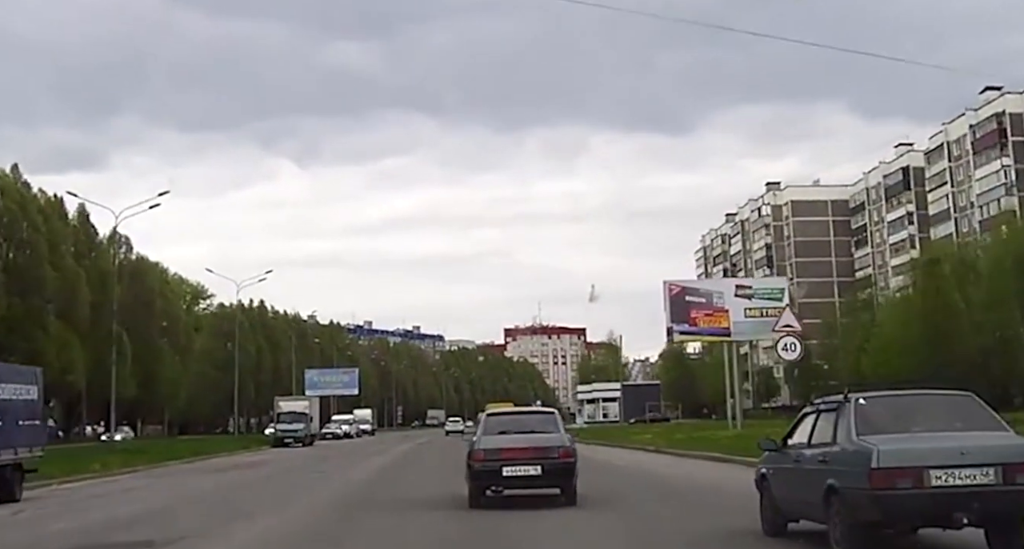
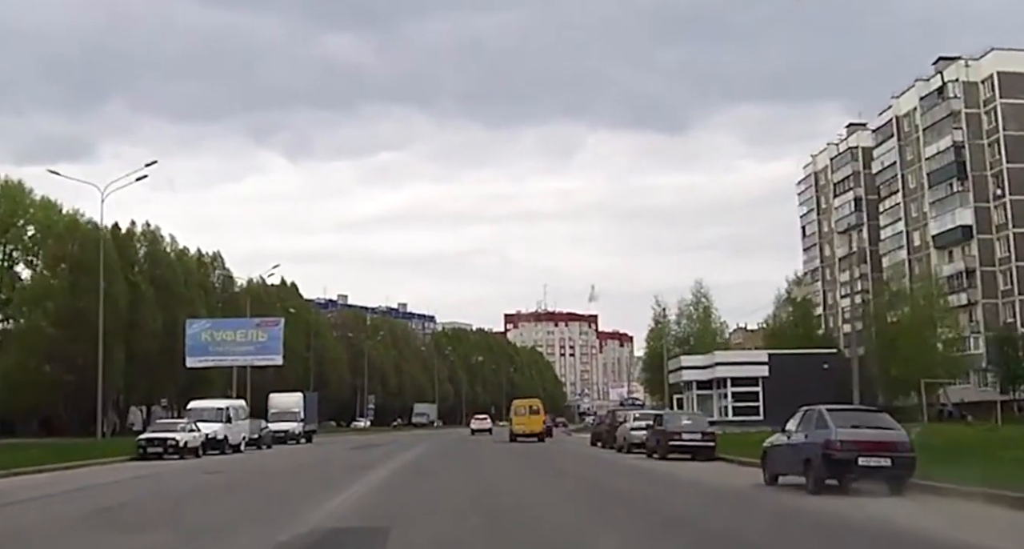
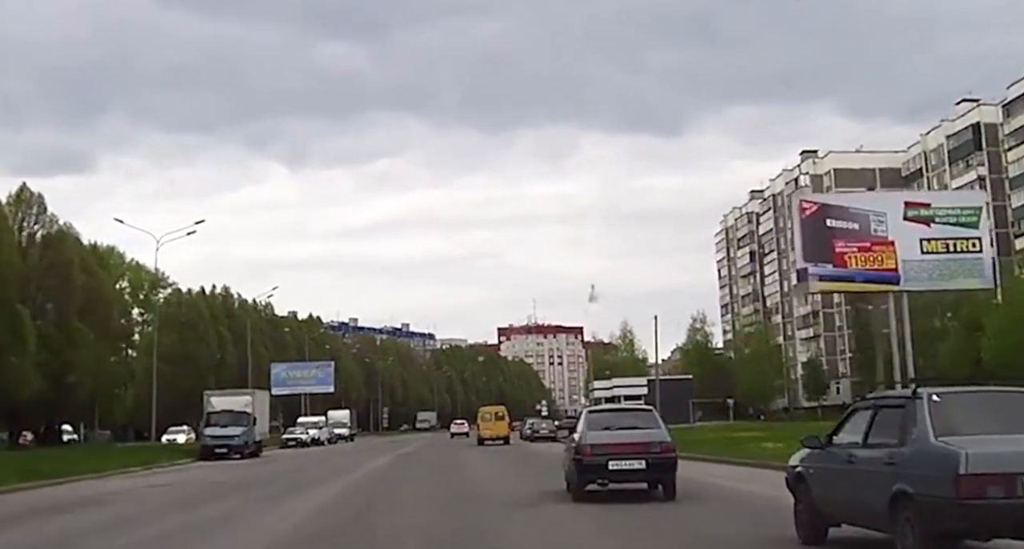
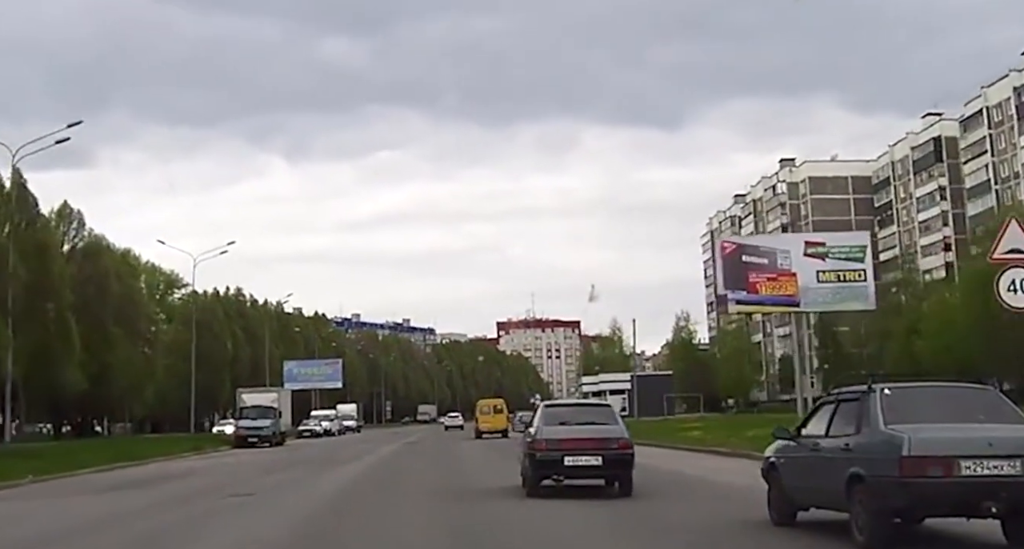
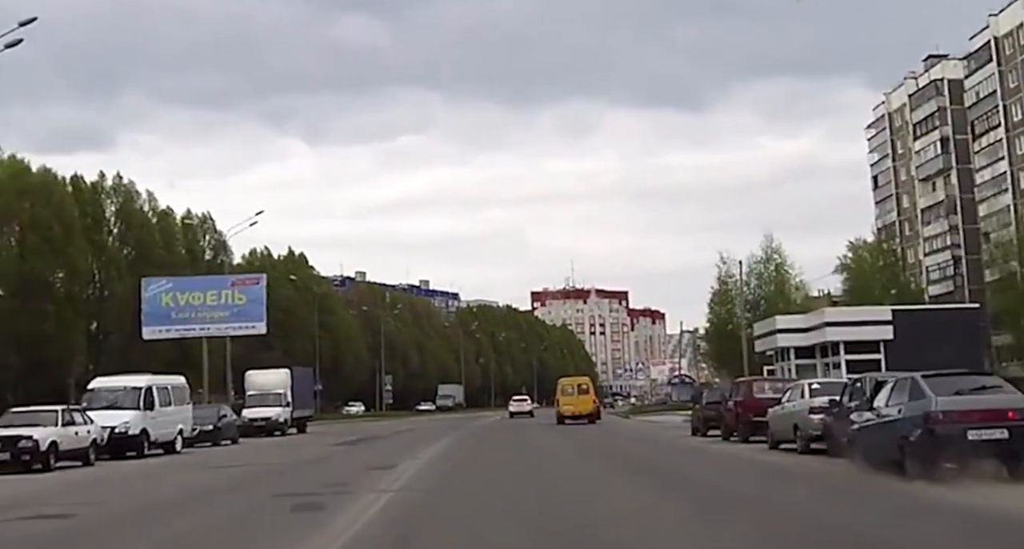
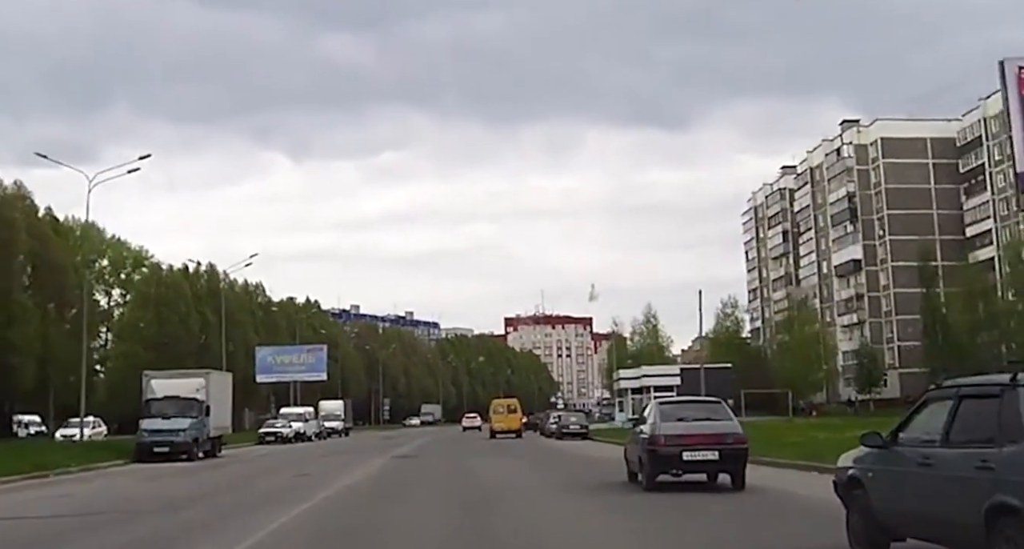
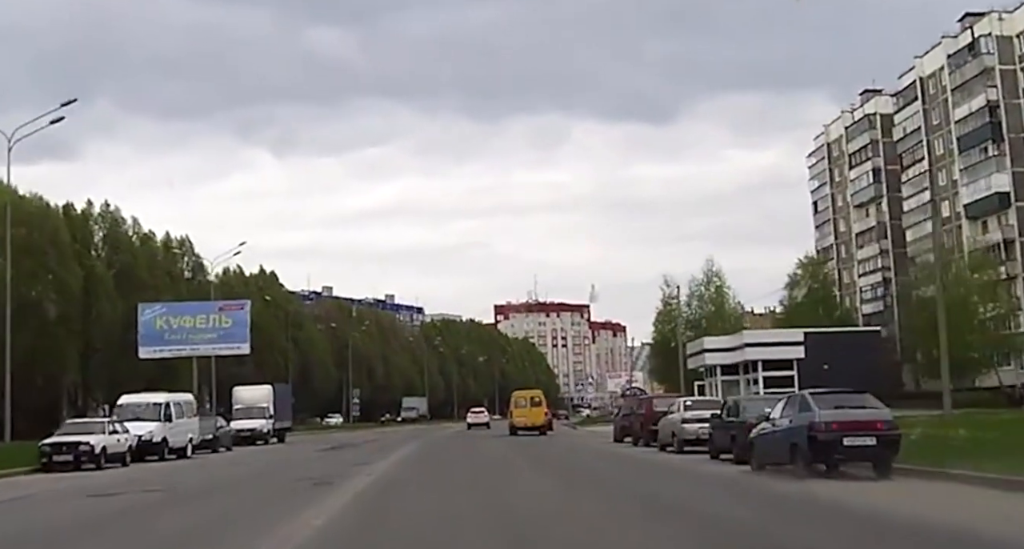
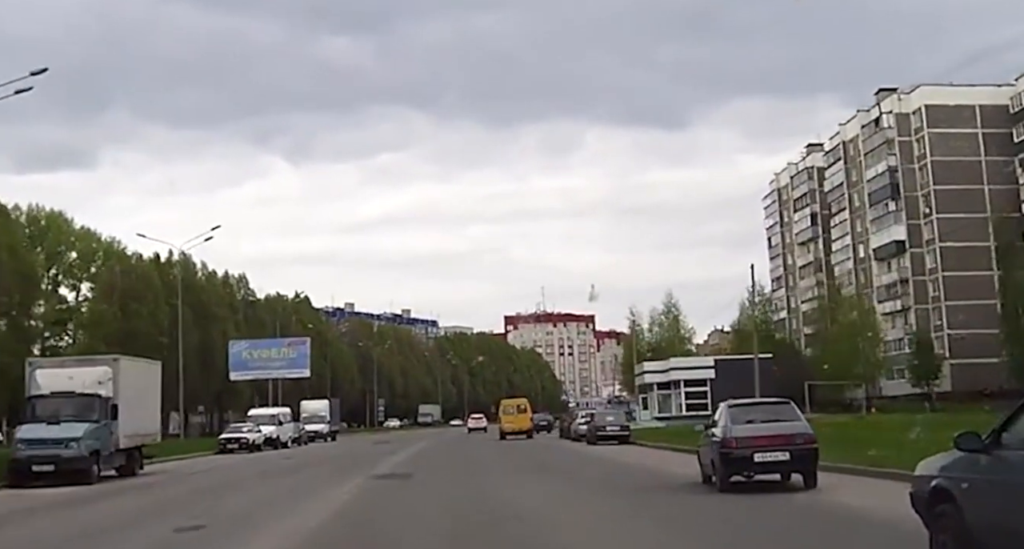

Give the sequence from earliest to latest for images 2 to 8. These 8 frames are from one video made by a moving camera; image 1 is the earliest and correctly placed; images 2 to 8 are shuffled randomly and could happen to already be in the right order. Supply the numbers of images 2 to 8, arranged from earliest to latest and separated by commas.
4, 3, 6, 8, 2, 7, 5
